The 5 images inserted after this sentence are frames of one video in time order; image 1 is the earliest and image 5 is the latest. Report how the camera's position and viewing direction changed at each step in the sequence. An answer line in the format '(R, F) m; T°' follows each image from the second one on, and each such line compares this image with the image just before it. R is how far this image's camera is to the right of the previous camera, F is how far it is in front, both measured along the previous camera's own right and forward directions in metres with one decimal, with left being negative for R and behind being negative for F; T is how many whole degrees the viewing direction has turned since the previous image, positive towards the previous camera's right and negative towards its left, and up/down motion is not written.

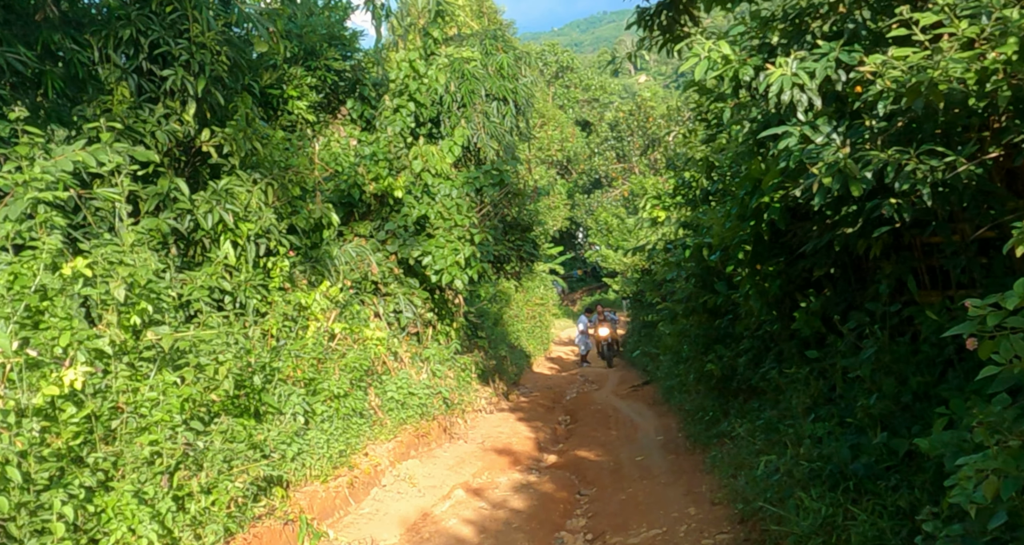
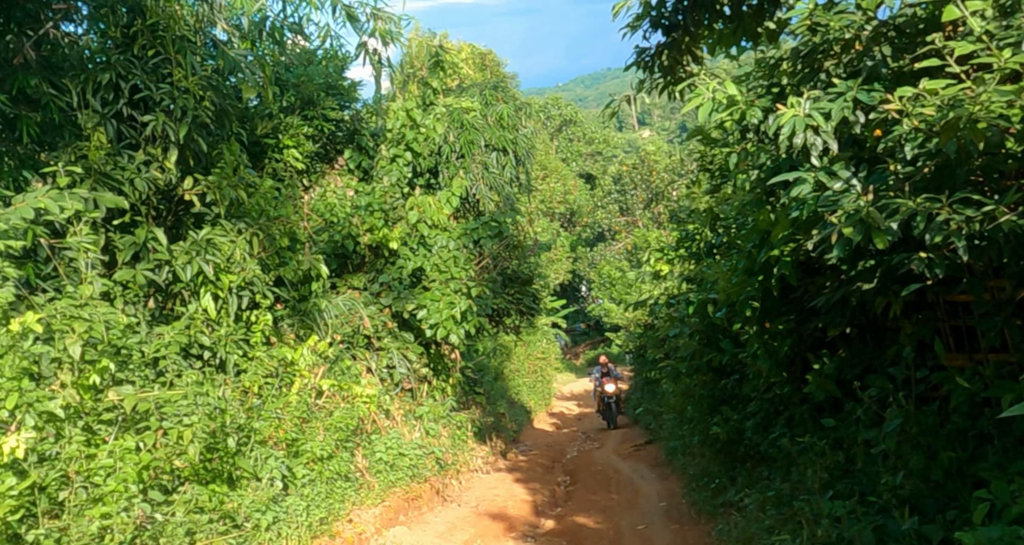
(+0.1, +0.3) m; 0°
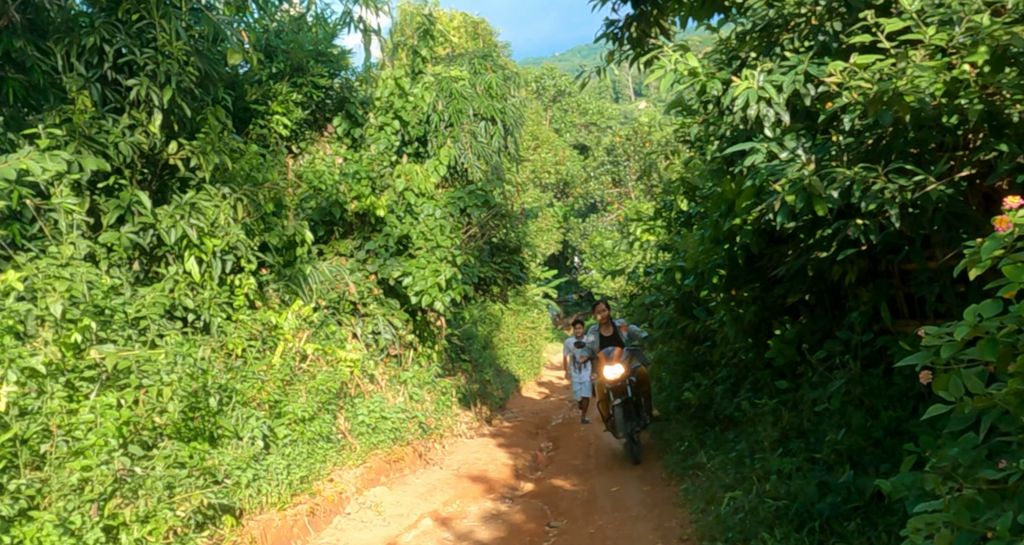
(+0.1, -0.1) m; 0°
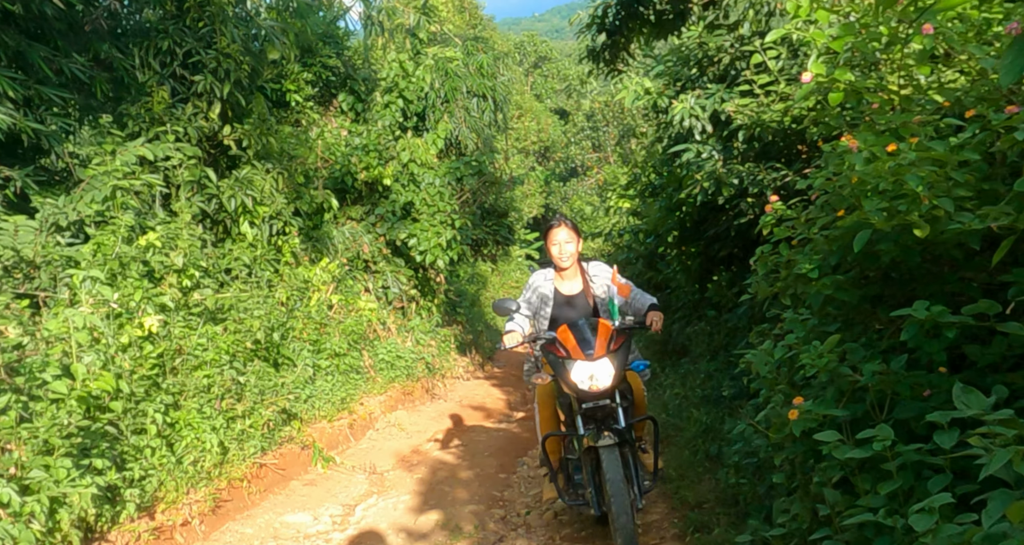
(-0.2, -1.4) m; +1°
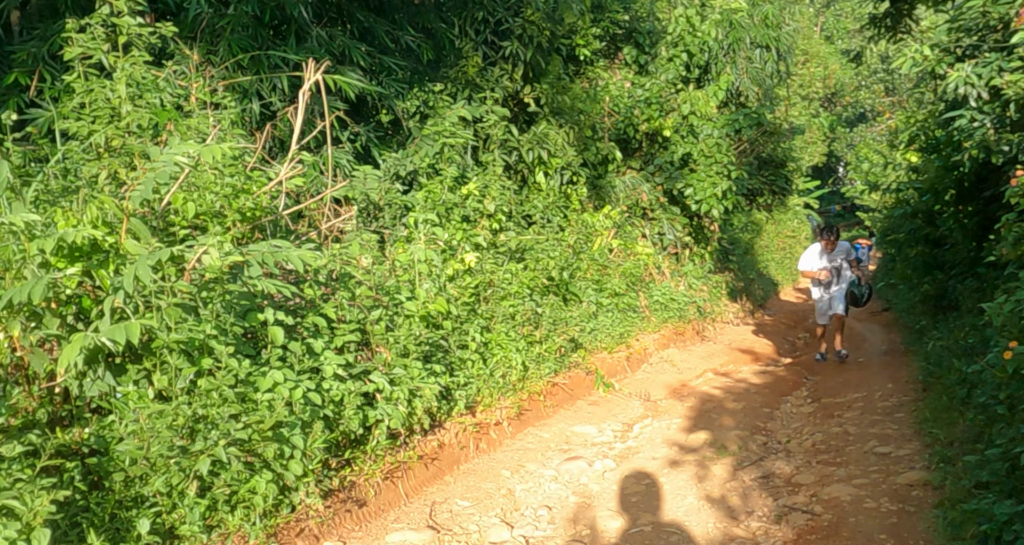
(0.0, -0.6) m; -19°
